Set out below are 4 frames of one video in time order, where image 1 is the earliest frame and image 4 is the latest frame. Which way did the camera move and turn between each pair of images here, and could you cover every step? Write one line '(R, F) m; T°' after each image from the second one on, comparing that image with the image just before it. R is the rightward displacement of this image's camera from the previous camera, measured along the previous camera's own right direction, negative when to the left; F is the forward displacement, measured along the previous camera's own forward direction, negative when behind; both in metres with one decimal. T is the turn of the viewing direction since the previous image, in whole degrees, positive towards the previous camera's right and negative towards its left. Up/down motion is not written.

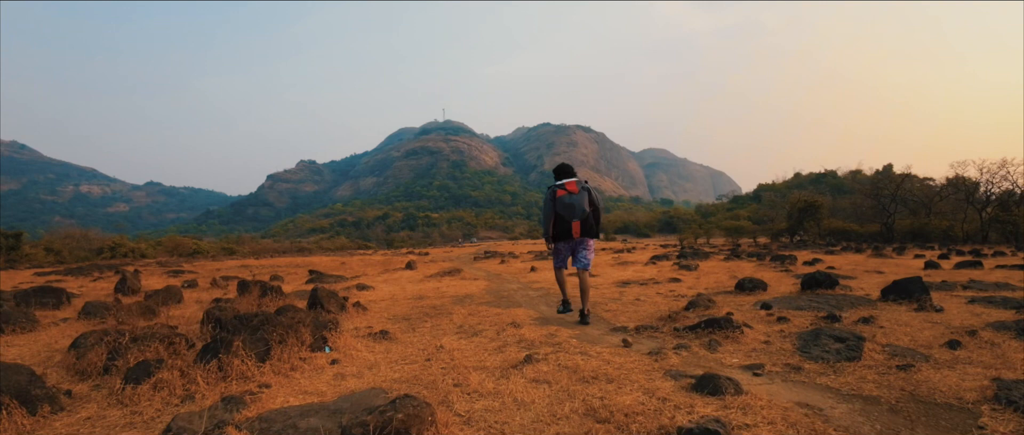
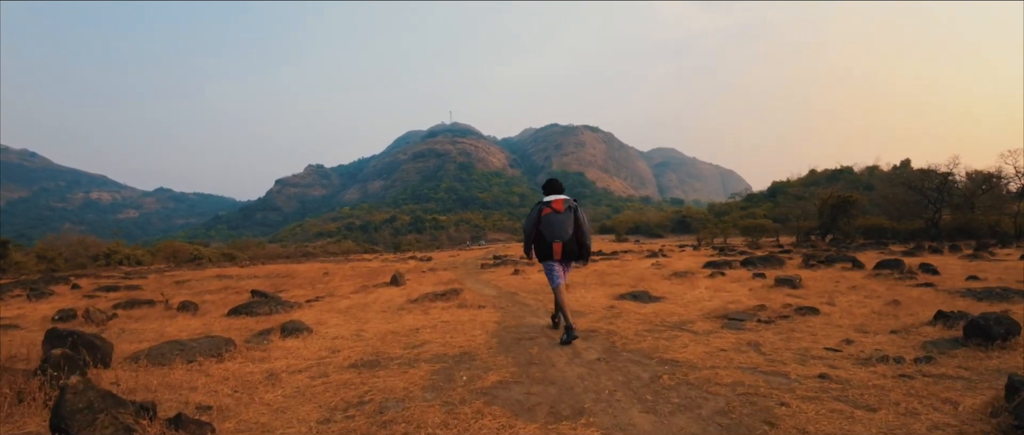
(-0.3, +5.8) m; -1°
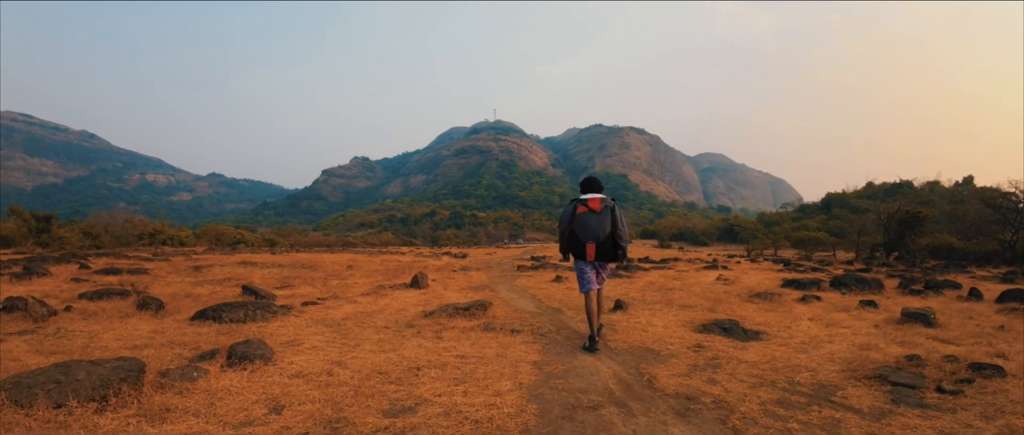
(-0.2, +2.8) m; -4°
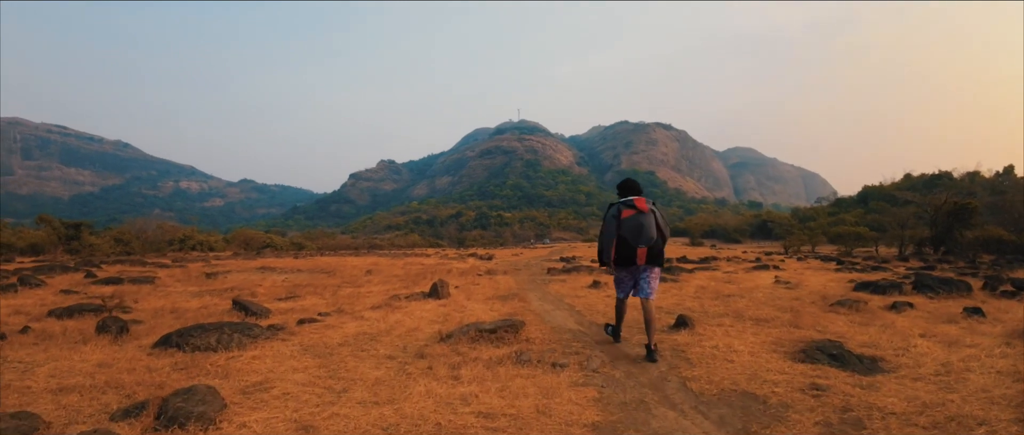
(-0.1, +1.8) m; -3°
